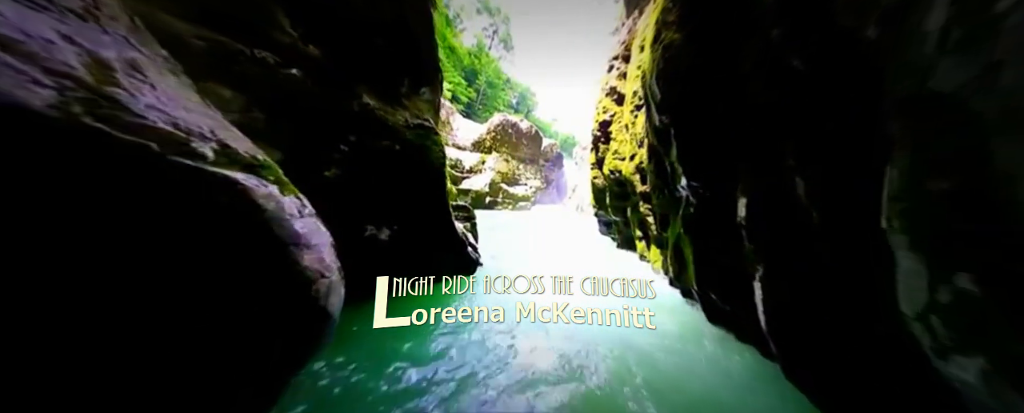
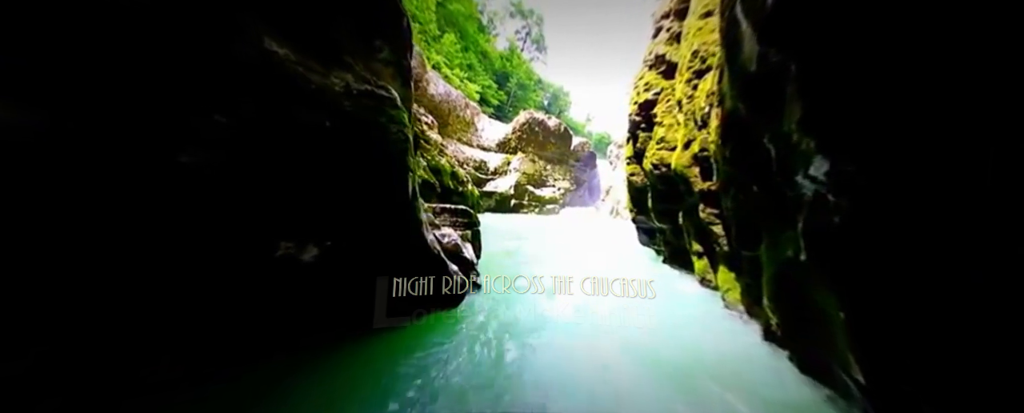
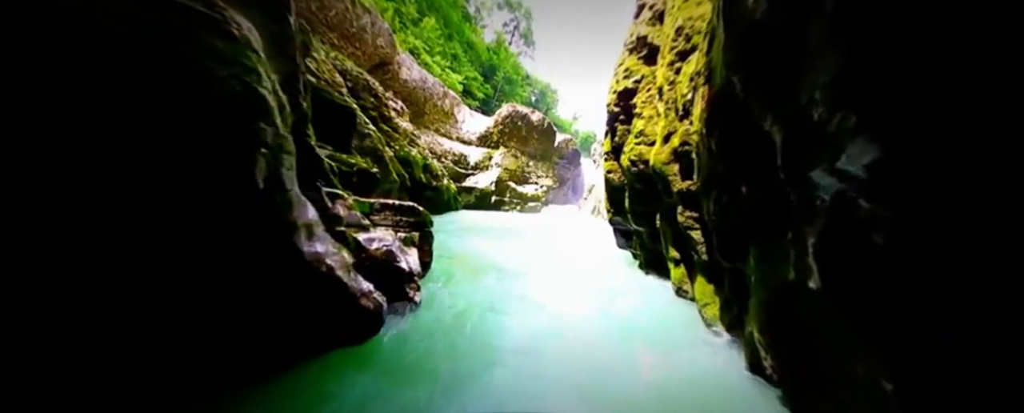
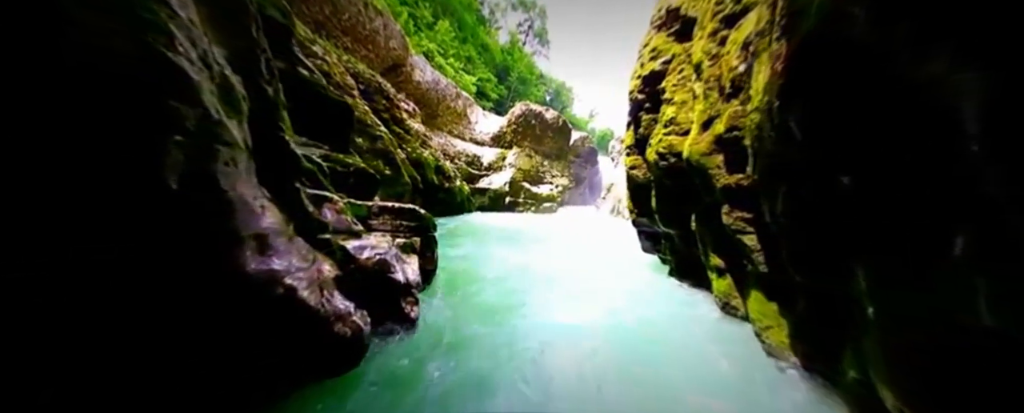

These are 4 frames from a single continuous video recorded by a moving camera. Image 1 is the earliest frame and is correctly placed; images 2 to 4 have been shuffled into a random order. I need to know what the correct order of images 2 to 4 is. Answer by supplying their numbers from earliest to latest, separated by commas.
2, 3, 4
